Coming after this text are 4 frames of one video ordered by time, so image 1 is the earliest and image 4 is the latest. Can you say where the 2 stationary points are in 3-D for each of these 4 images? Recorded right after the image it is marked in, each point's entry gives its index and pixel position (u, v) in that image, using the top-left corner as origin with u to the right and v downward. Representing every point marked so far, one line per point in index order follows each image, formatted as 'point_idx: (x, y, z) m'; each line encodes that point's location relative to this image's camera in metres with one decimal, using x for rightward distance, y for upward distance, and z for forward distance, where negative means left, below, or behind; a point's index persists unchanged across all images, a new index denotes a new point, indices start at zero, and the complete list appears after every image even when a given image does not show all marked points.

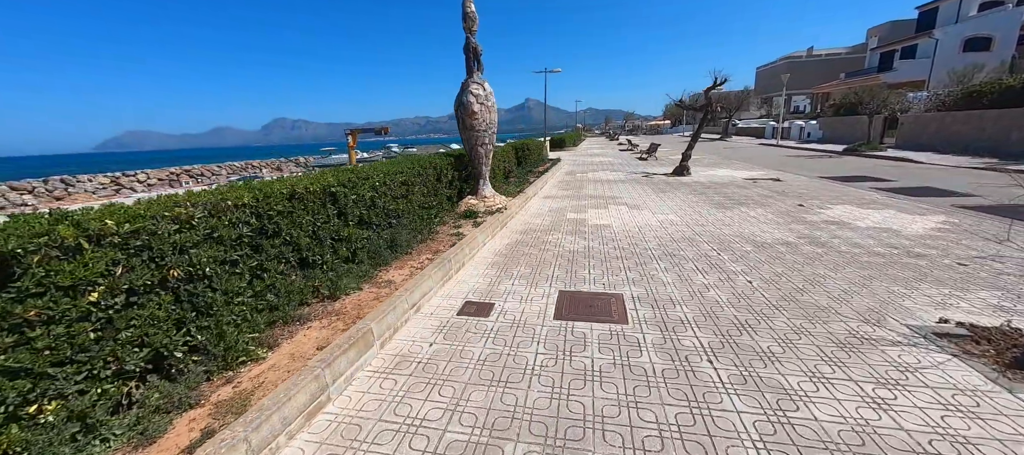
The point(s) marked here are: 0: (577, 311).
0: (+0.6, -0.7, +3.2) m
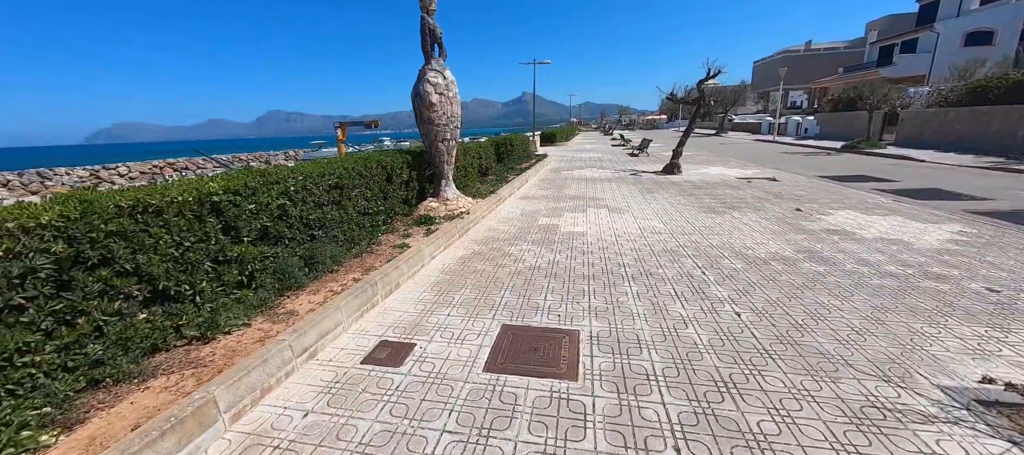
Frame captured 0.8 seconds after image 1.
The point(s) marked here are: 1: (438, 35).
0: (0.0, -0.9, +2.5) m
1: (-1.2, +3.0, +5.5) m
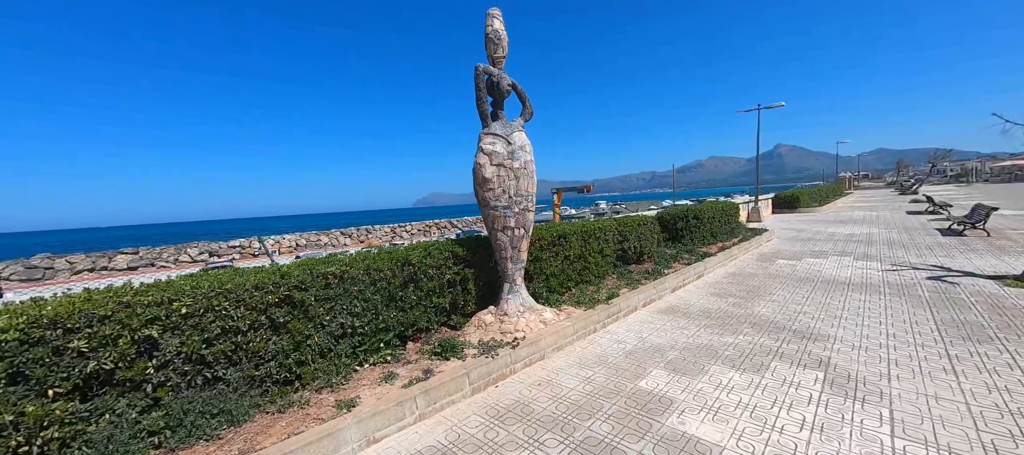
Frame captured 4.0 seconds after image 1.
0: (-1.2, -1.8, +0.5) m
1: (-0.1, +1.6, +4.1) m
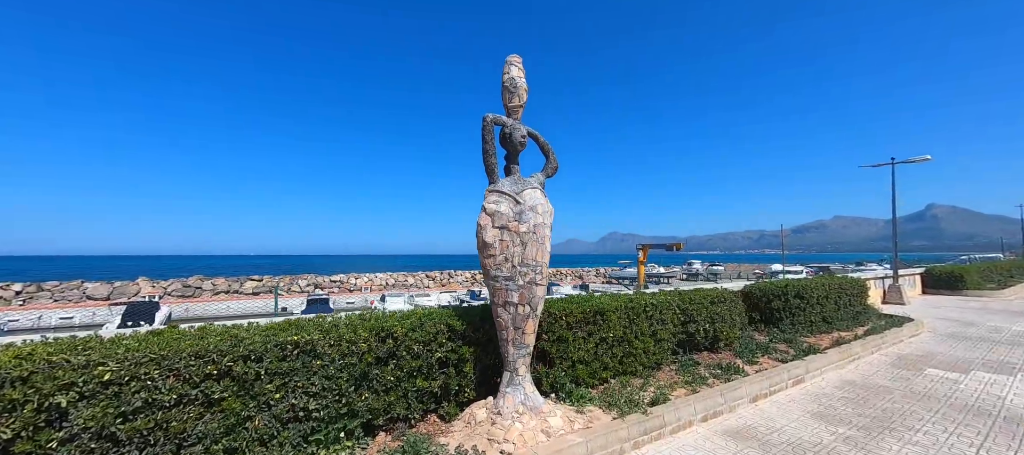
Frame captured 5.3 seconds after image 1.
0: (-2.1, -1.9, -0.1) m
1: (+0.1, +0.8, +3.6) m
